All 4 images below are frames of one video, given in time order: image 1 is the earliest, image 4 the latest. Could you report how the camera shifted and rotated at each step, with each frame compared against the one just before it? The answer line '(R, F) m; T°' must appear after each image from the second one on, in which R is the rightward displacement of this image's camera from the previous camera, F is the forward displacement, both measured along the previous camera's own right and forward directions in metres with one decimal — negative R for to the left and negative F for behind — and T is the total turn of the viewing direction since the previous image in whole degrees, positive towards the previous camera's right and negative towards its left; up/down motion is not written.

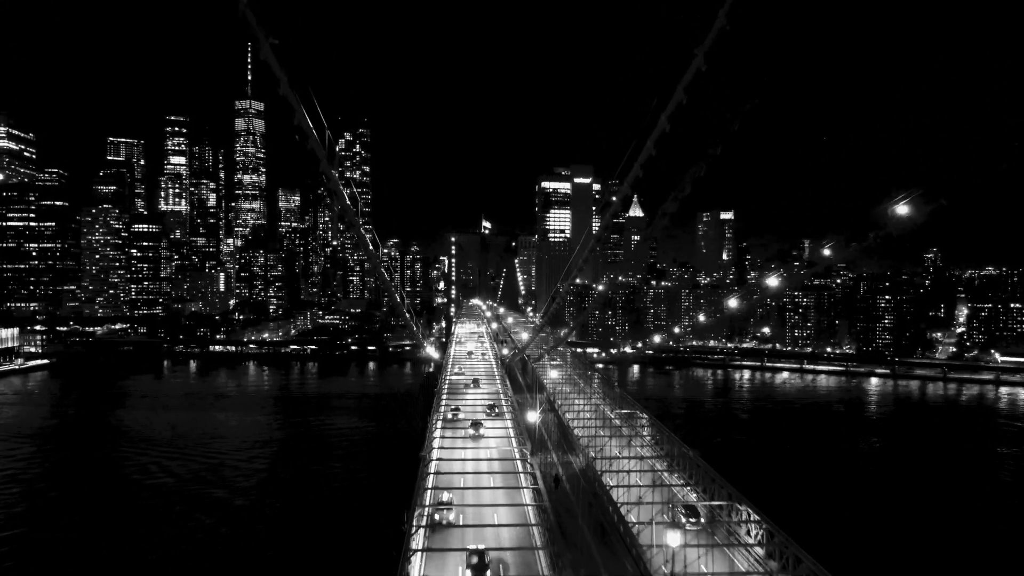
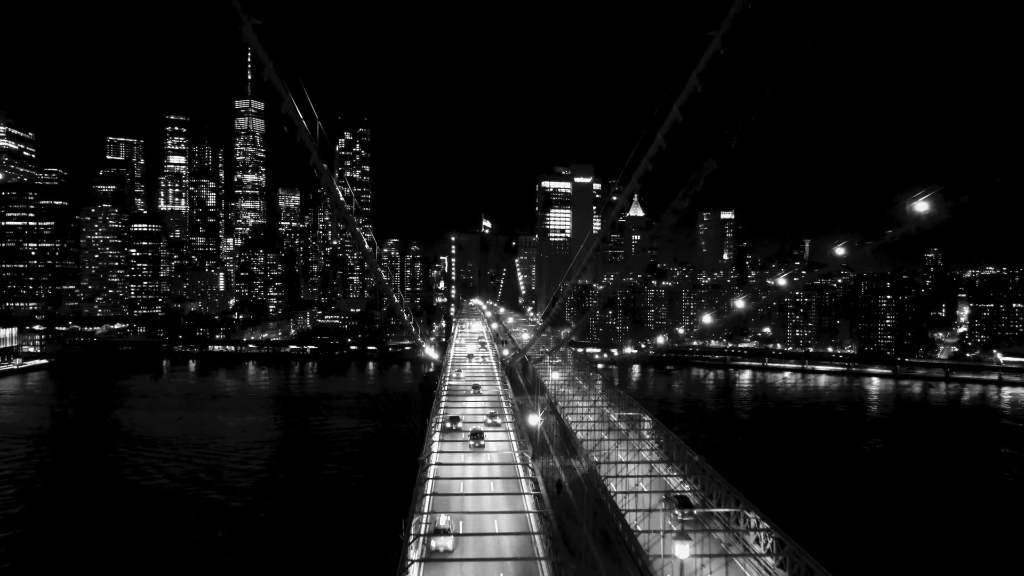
(0.0, +0.1) m; 0°
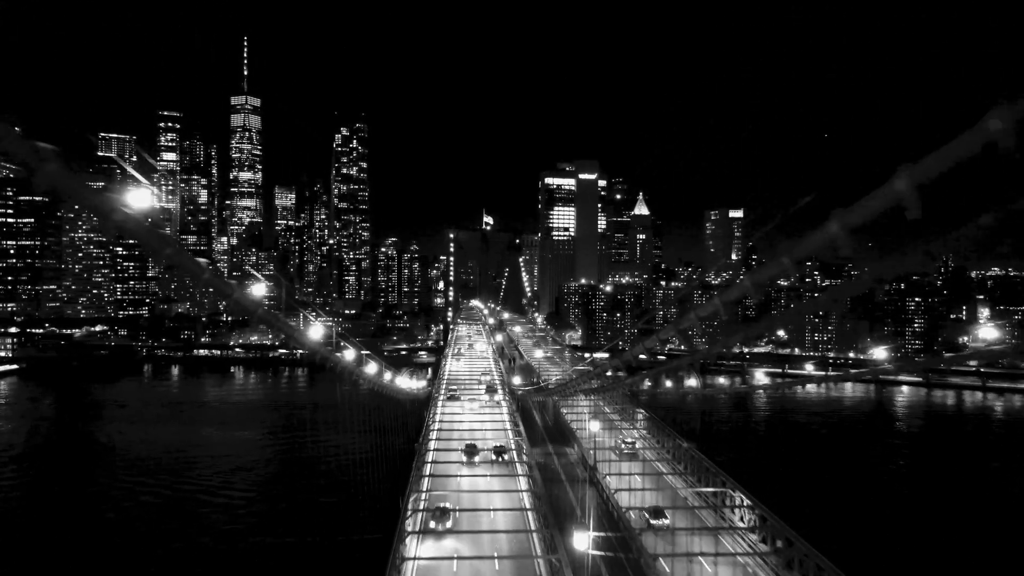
(-0.1, +1.5) m; 0°
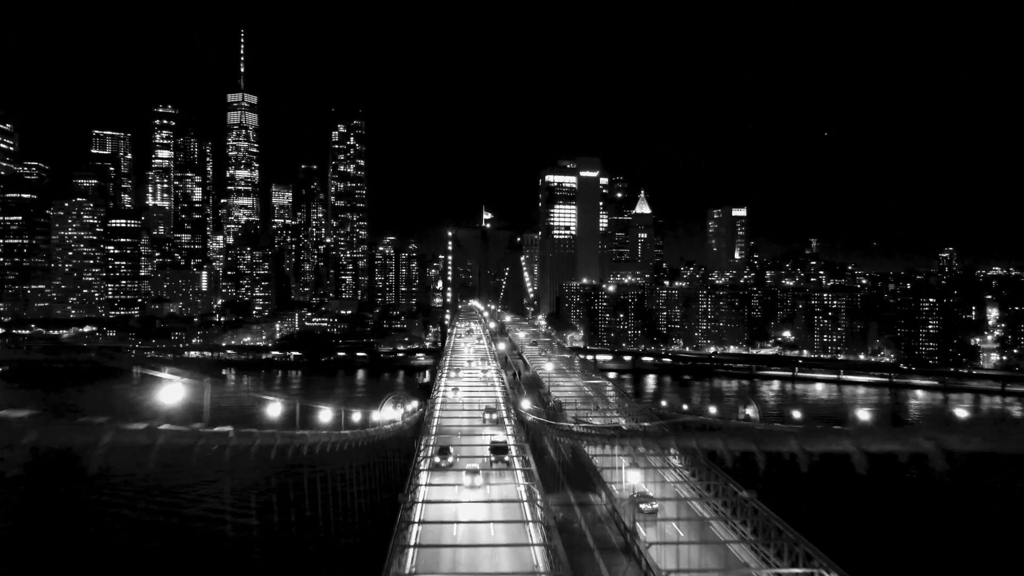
(0.0, +0.7) m; 0°
